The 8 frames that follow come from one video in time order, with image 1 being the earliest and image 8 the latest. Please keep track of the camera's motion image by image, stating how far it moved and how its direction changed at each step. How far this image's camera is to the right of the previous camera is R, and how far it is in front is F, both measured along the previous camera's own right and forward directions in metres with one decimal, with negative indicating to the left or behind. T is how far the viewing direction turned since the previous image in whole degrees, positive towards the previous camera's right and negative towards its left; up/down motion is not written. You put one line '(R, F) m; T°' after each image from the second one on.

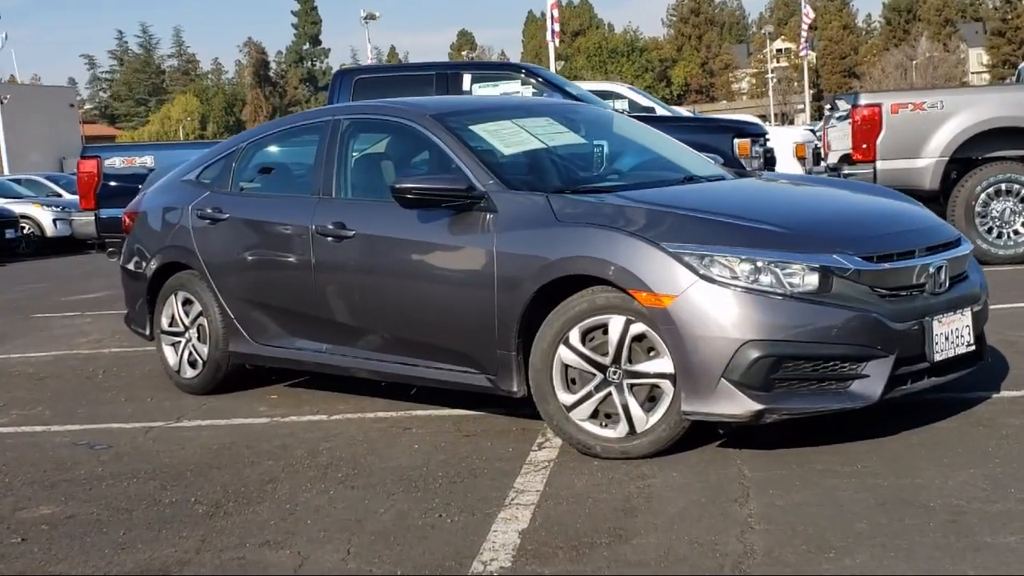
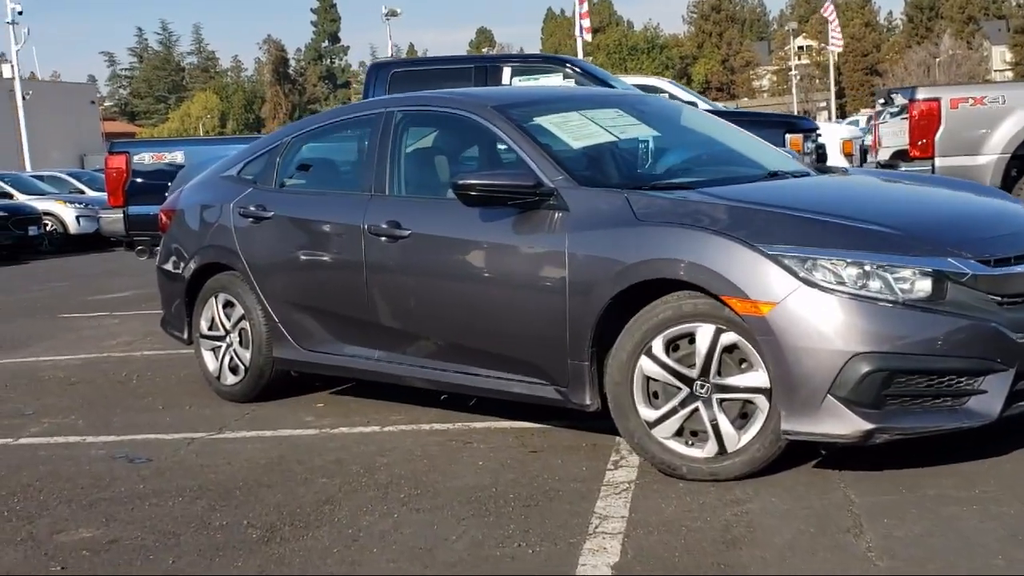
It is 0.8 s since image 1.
(-0.2, +0.4) m; -1°
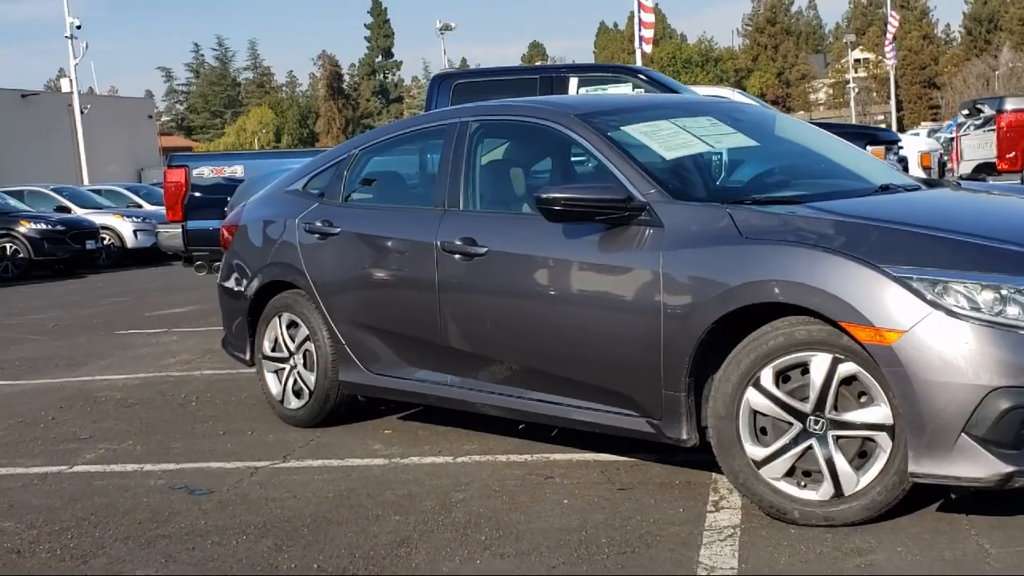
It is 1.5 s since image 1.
(-0.1, +0.4) m; -2°
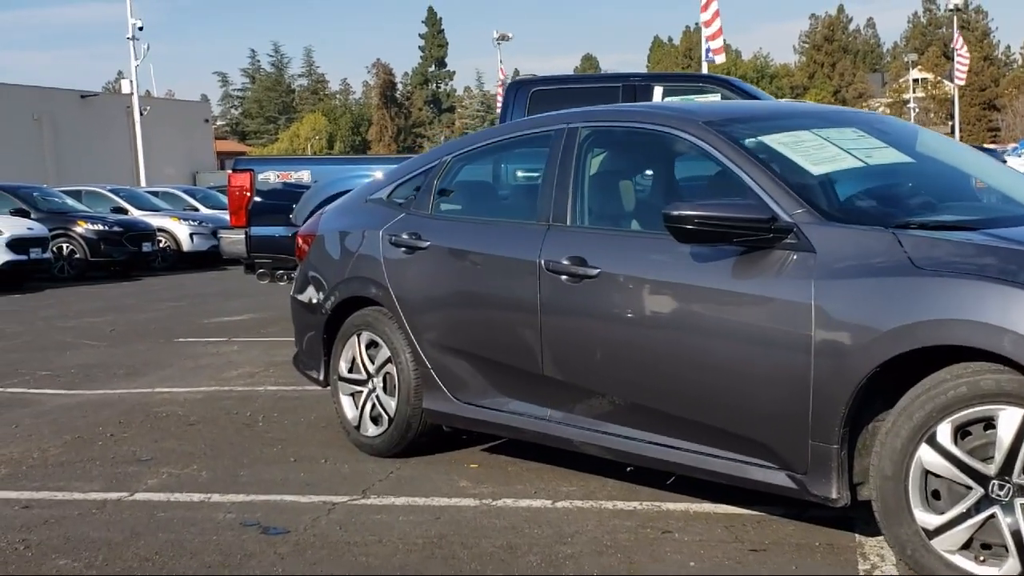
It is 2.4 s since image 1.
(-0.3, +0.5) m; -2°
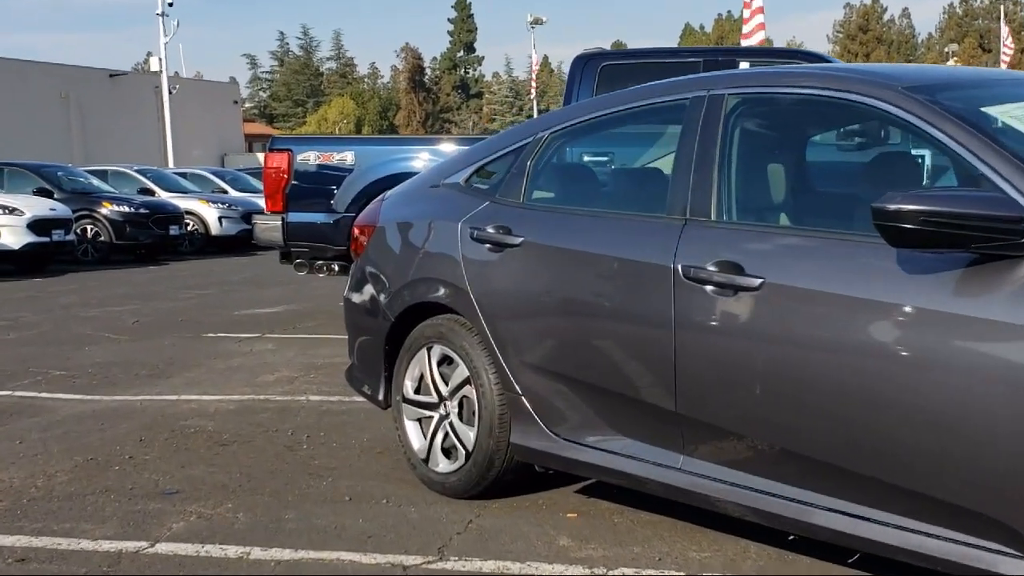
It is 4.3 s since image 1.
(-0.3, +1.1) m; -1°
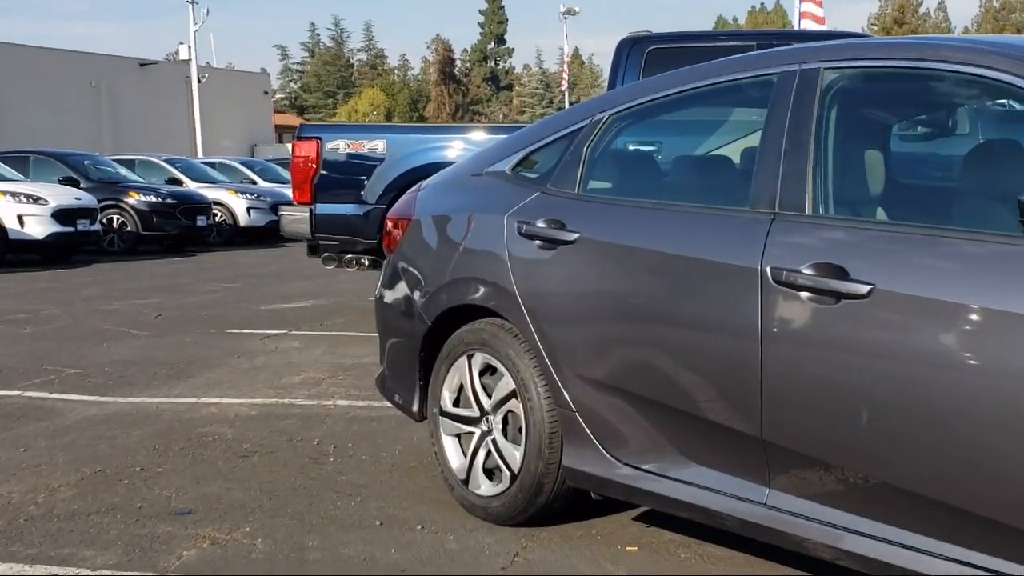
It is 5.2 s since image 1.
(-0.1, +0.5) m; -1°
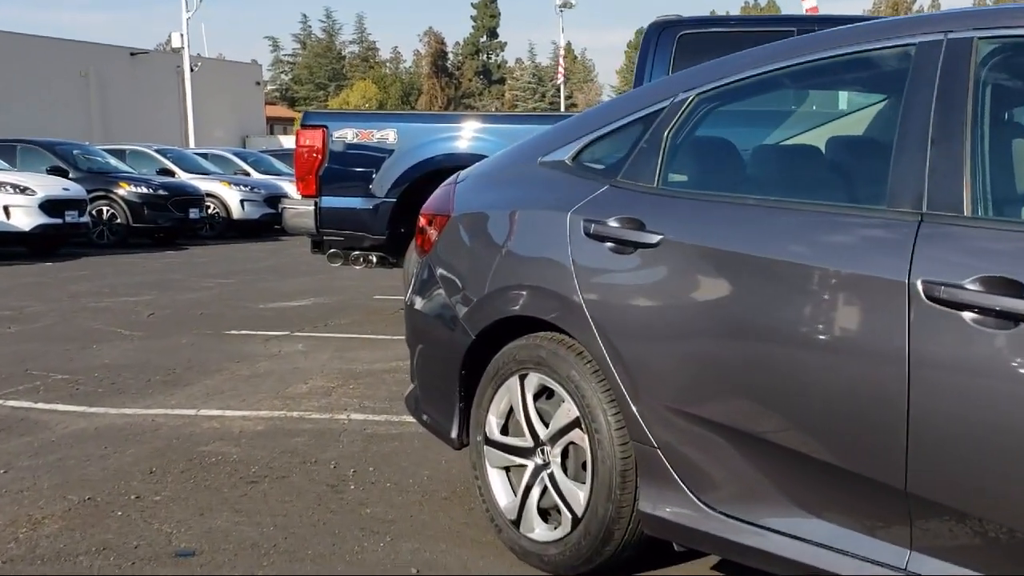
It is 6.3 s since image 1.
(-0.2, +0.6) m; 0°
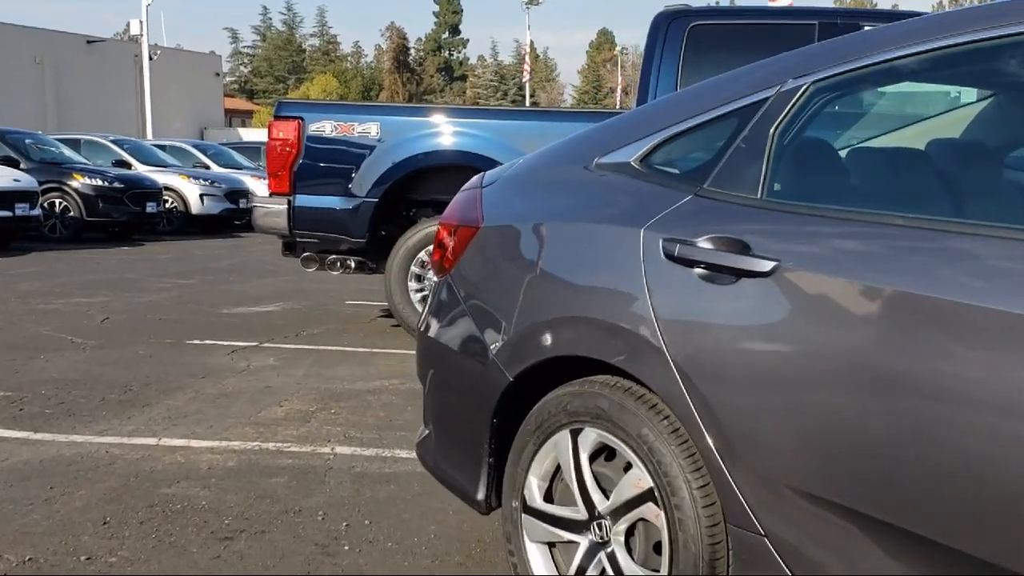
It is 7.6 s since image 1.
(-0.2, +0.8) m; +2°
